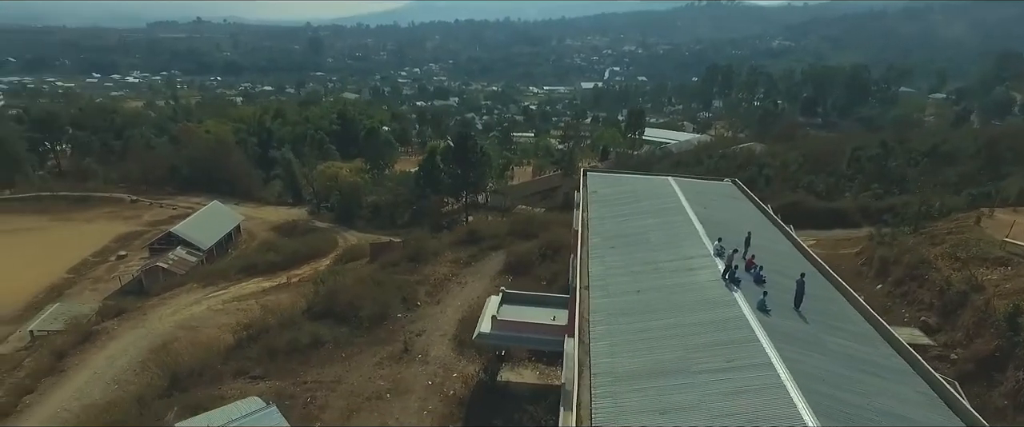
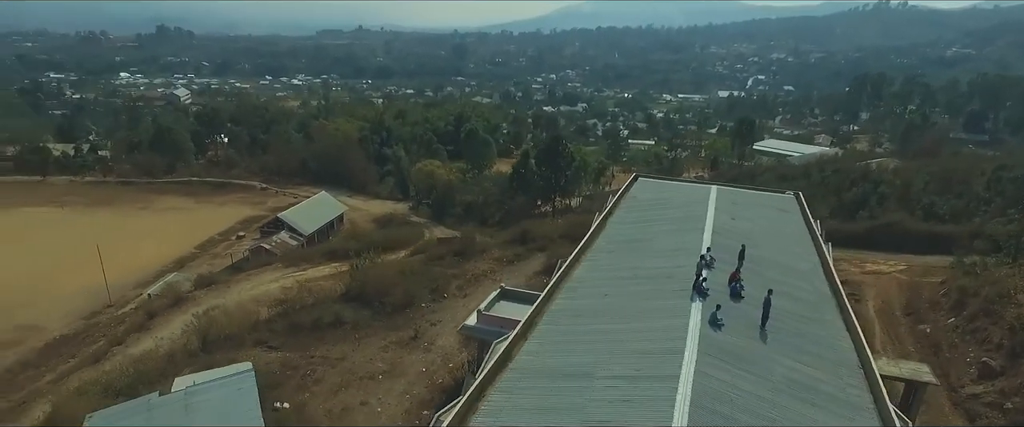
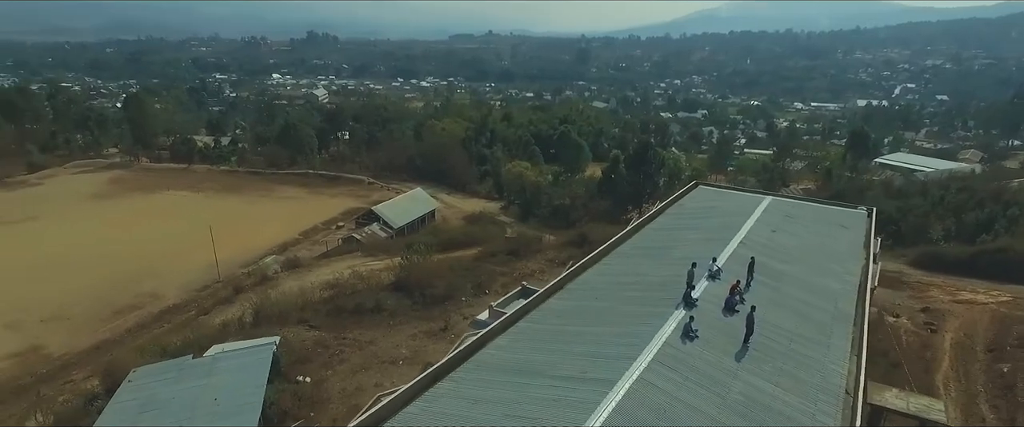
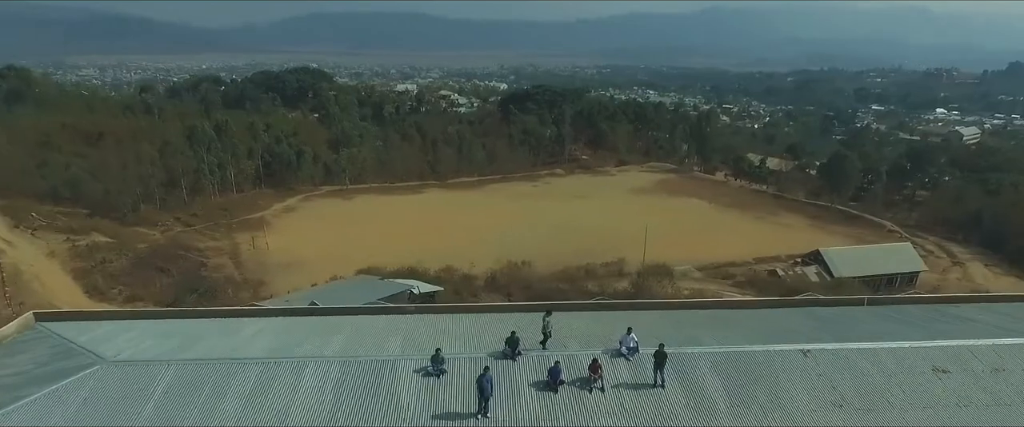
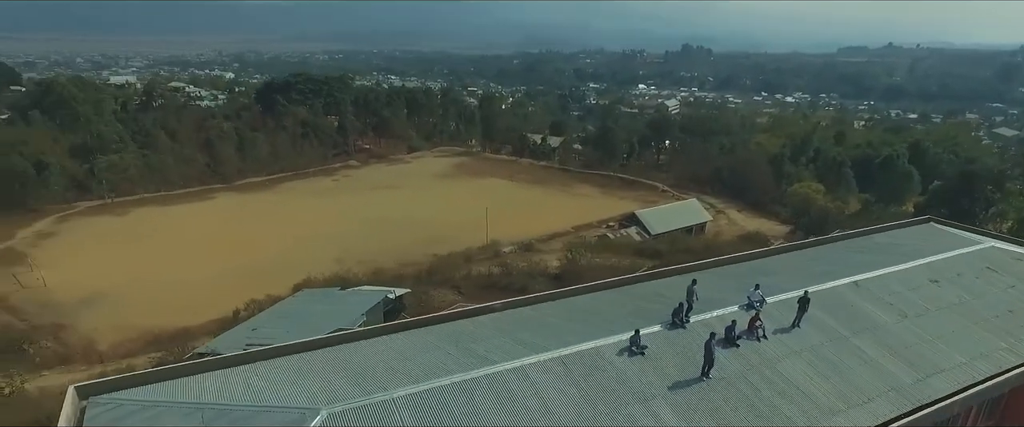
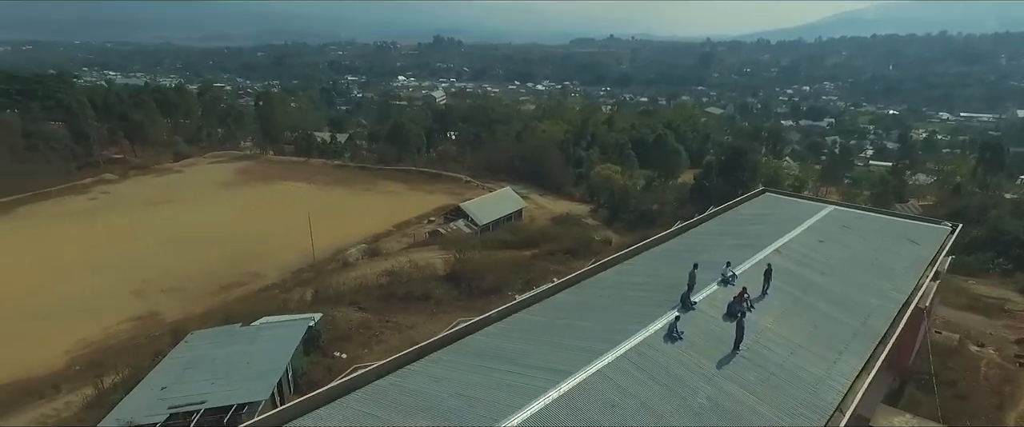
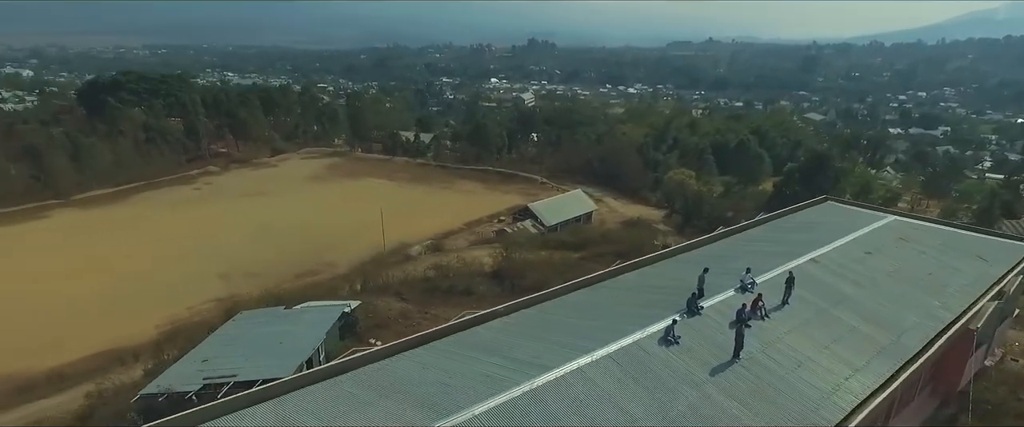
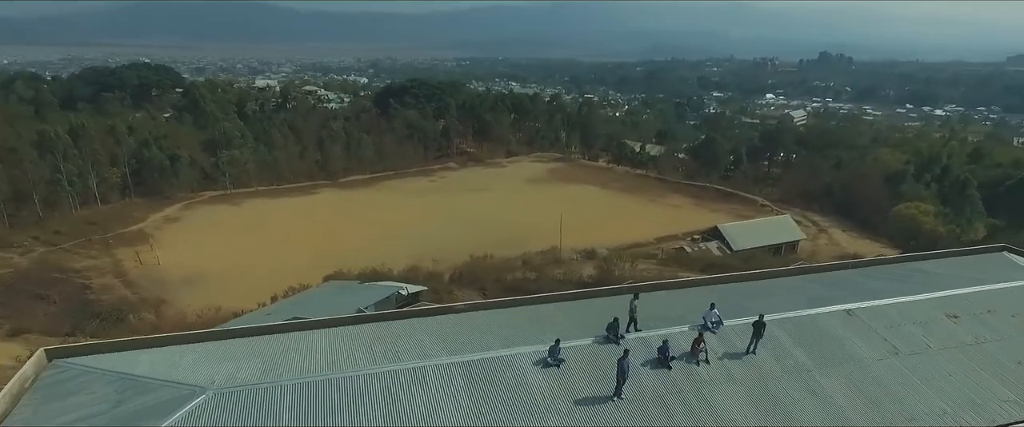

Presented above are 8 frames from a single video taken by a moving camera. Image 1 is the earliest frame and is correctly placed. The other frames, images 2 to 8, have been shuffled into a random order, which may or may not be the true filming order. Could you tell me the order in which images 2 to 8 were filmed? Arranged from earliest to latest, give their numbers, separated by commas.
2, 3, 6, 7, 5, 8, 4
